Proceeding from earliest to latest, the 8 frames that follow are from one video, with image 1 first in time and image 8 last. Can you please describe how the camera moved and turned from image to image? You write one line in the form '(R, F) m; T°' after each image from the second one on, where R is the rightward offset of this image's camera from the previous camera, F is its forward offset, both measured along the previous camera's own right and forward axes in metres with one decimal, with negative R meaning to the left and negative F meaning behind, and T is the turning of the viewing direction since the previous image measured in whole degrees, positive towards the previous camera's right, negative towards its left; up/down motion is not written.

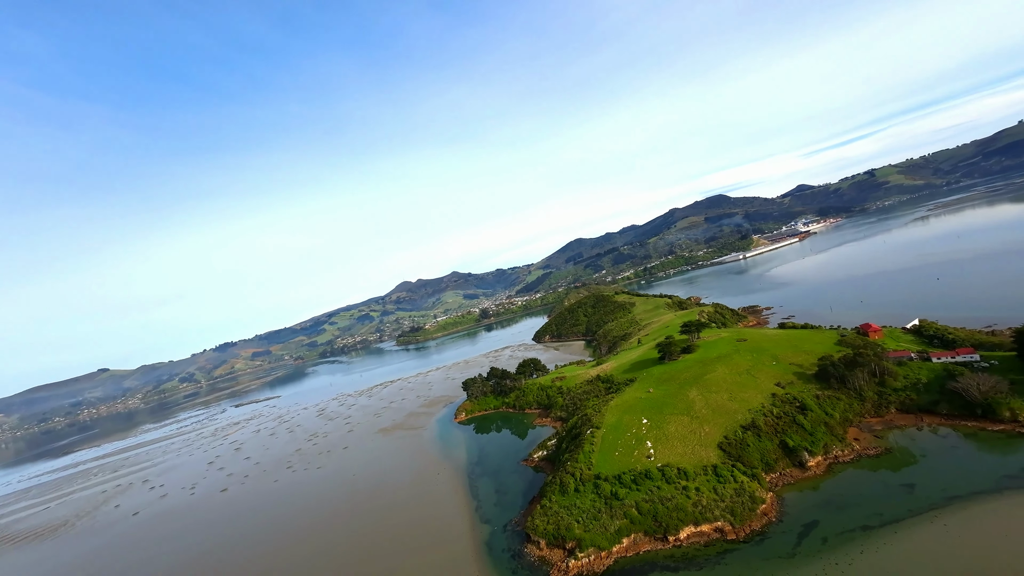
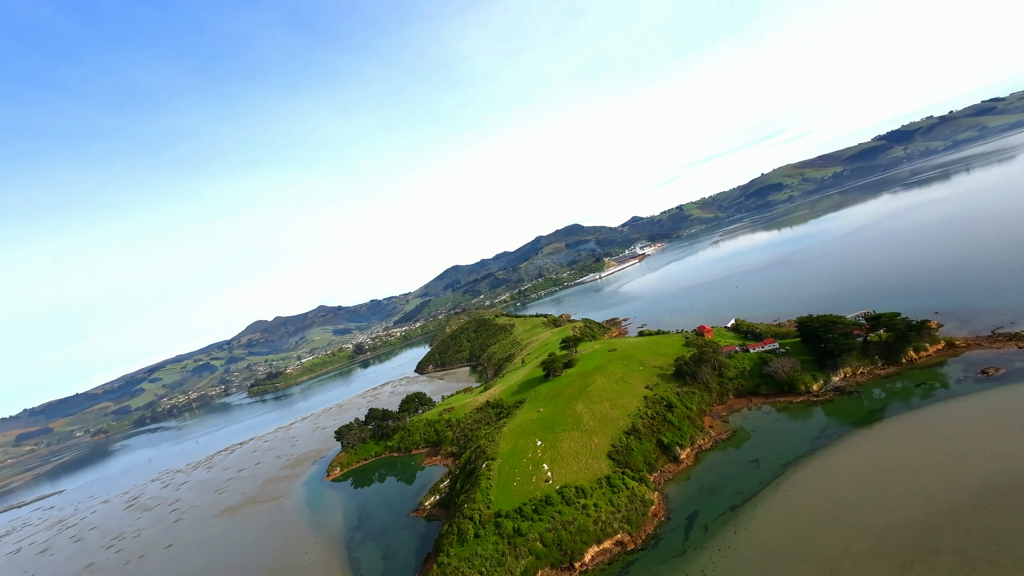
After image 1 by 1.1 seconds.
(0.0, +2.2) m; +19°
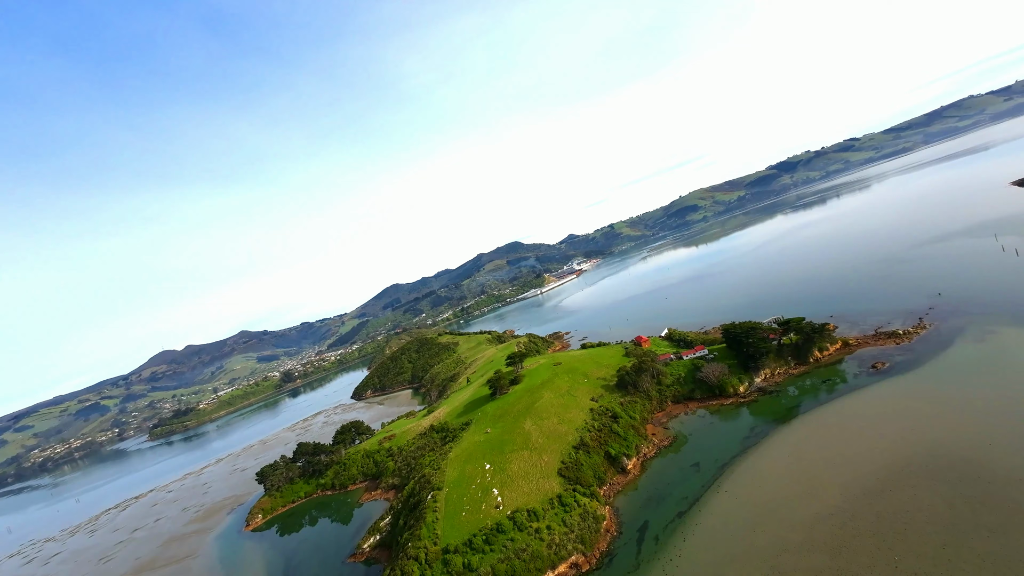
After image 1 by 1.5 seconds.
(-0.1, +0.8) m; +9°
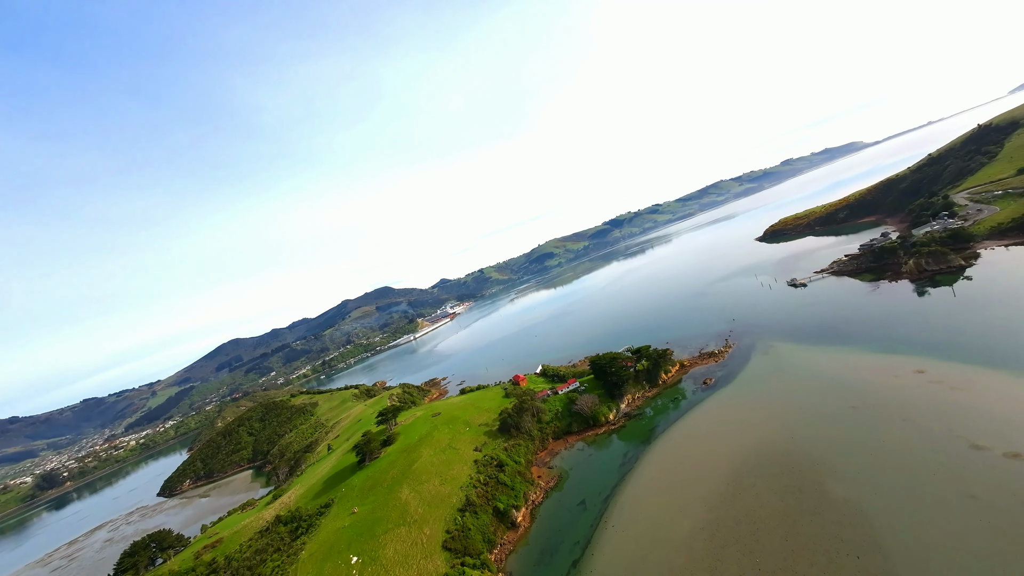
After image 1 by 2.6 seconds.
(0.0, +1.7) m; +20°
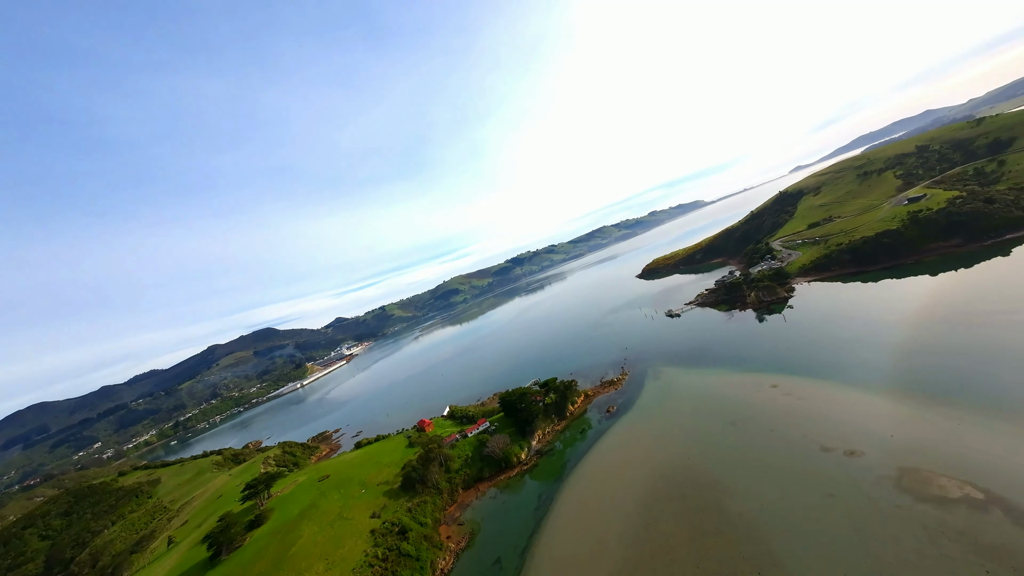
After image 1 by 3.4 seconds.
(-0.1, +1.4) m; +15°
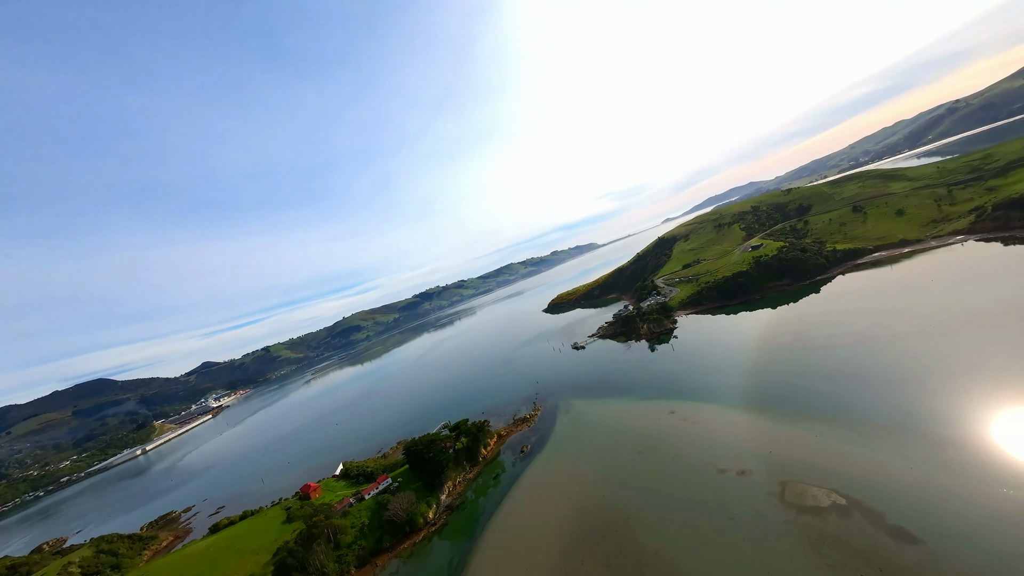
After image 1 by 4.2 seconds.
(0.0, +1.6) m; +14°
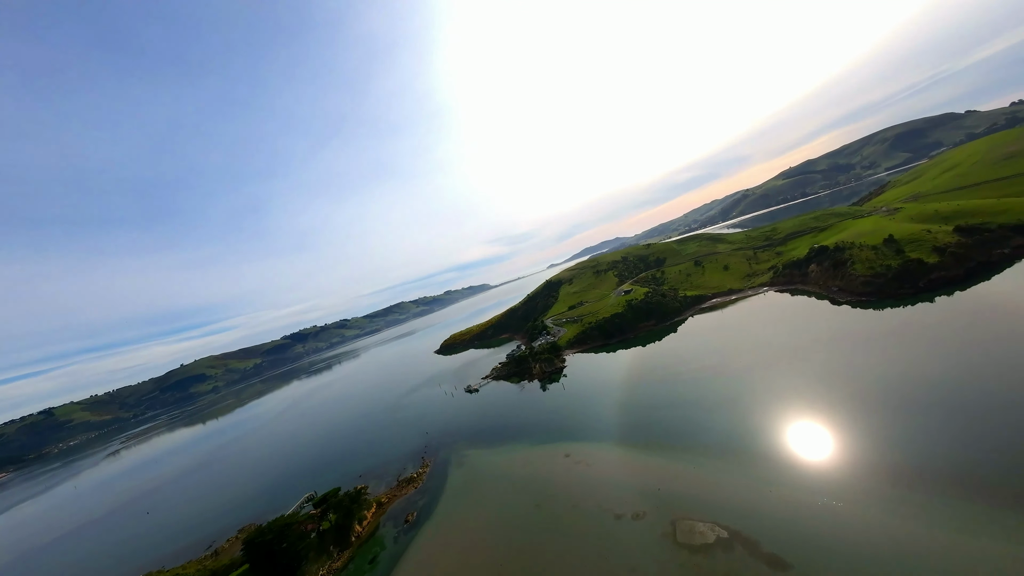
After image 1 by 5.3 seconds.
(+0.1, +2.2) m; +17°
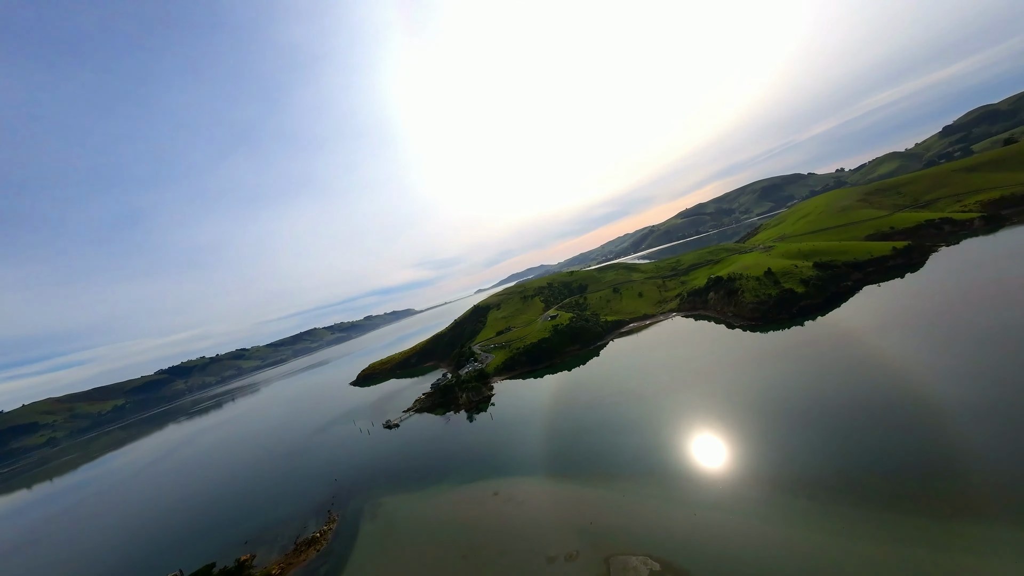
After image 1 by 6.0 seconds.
(0.0, +1.5) m; +12°
